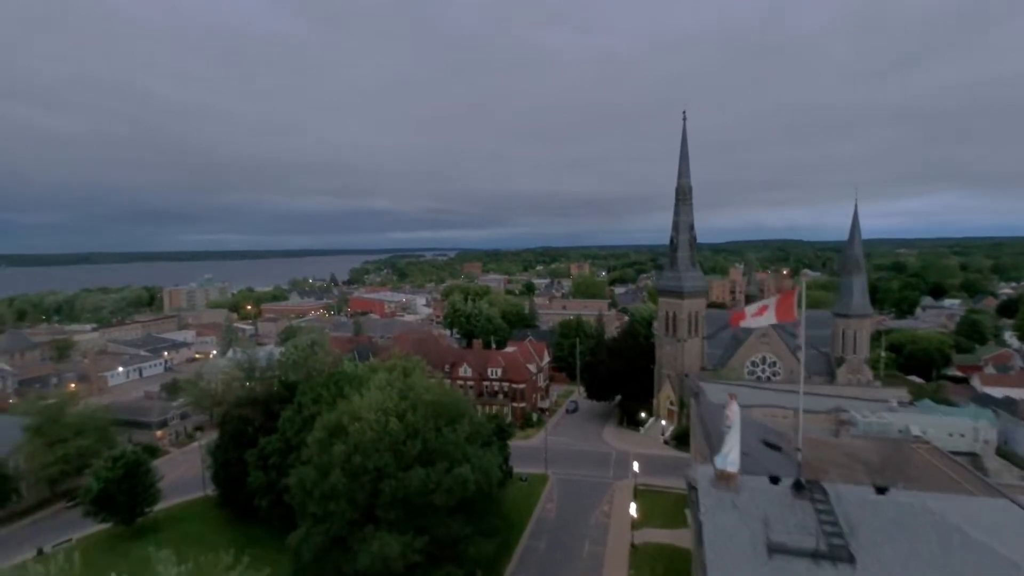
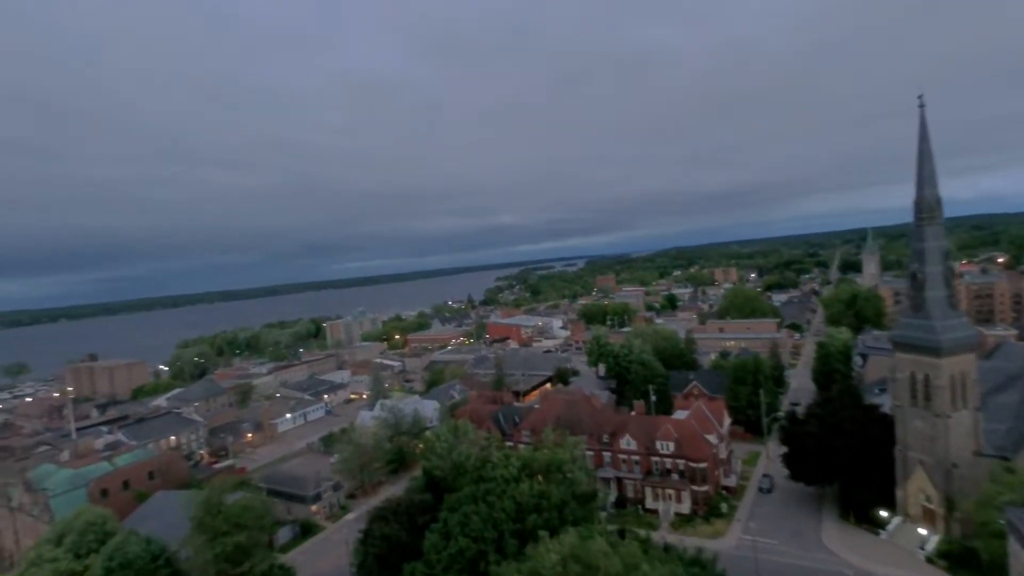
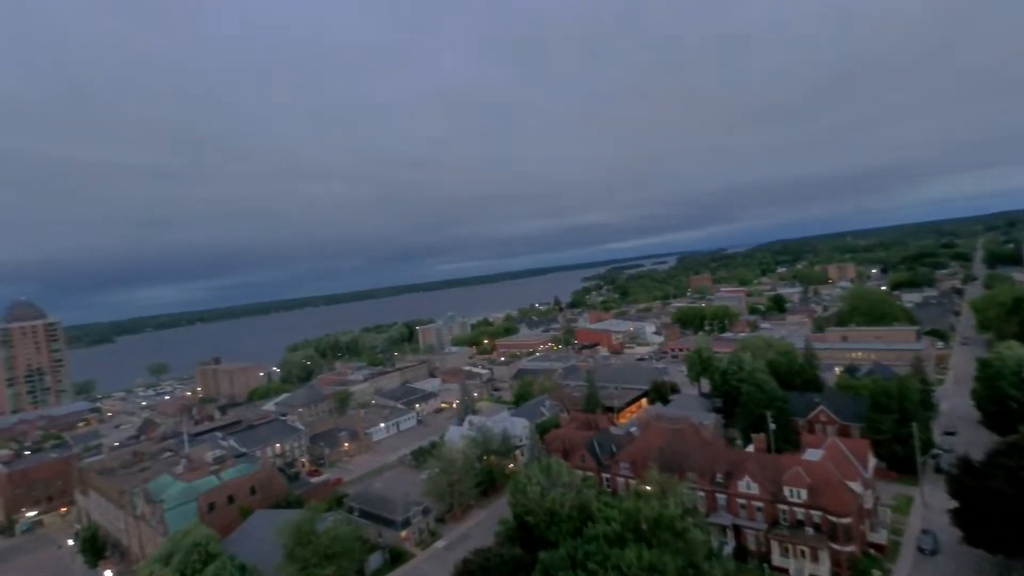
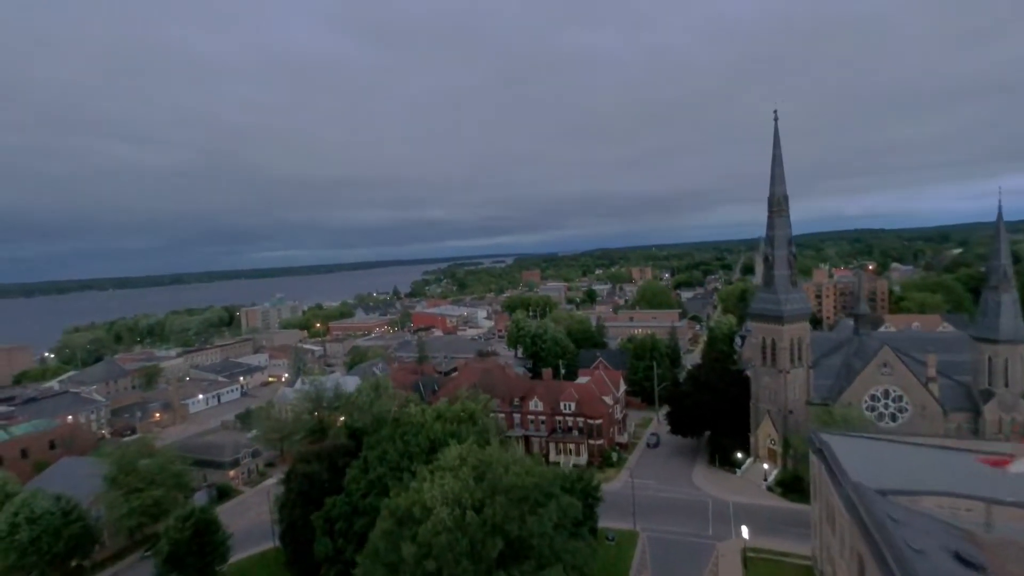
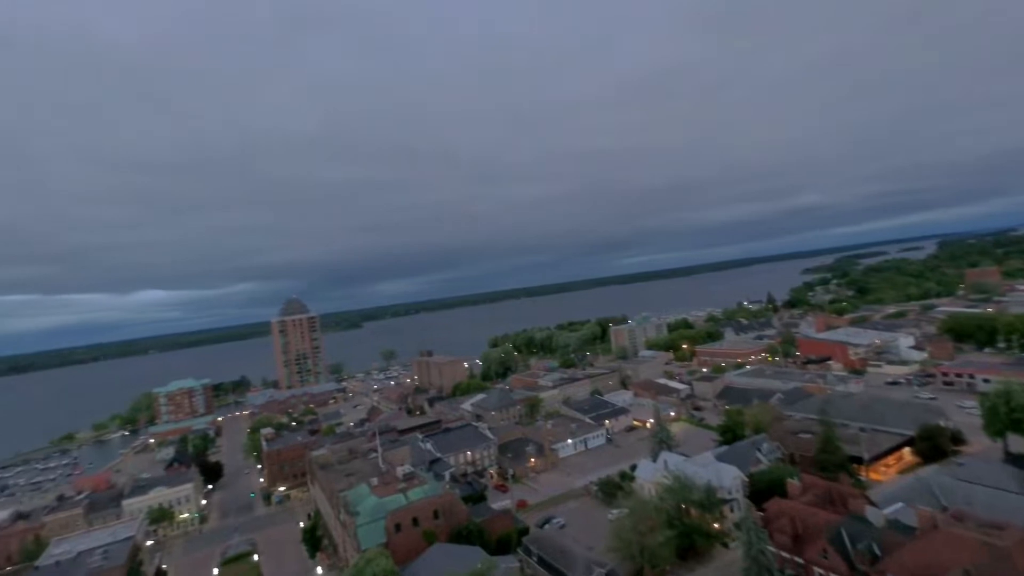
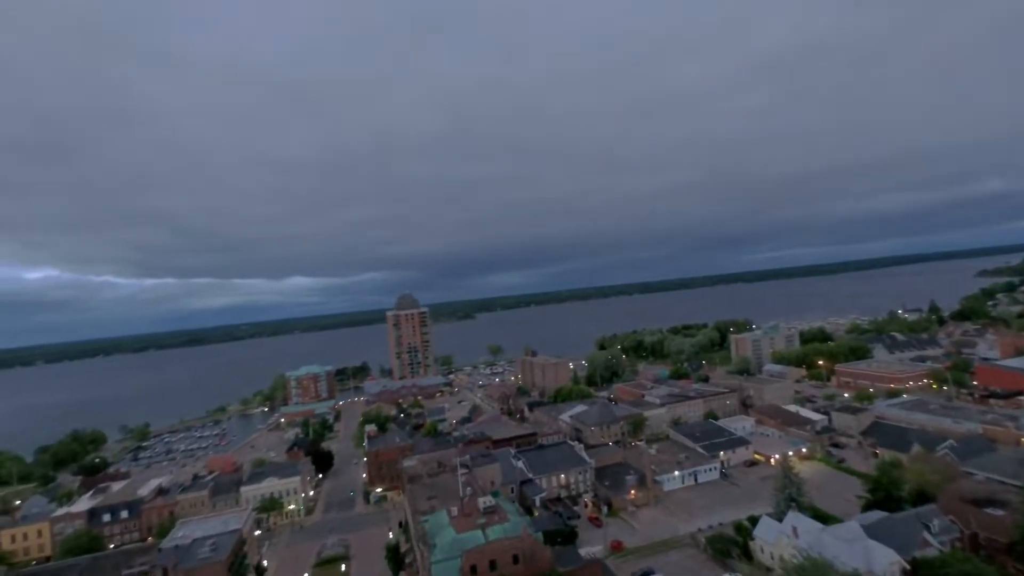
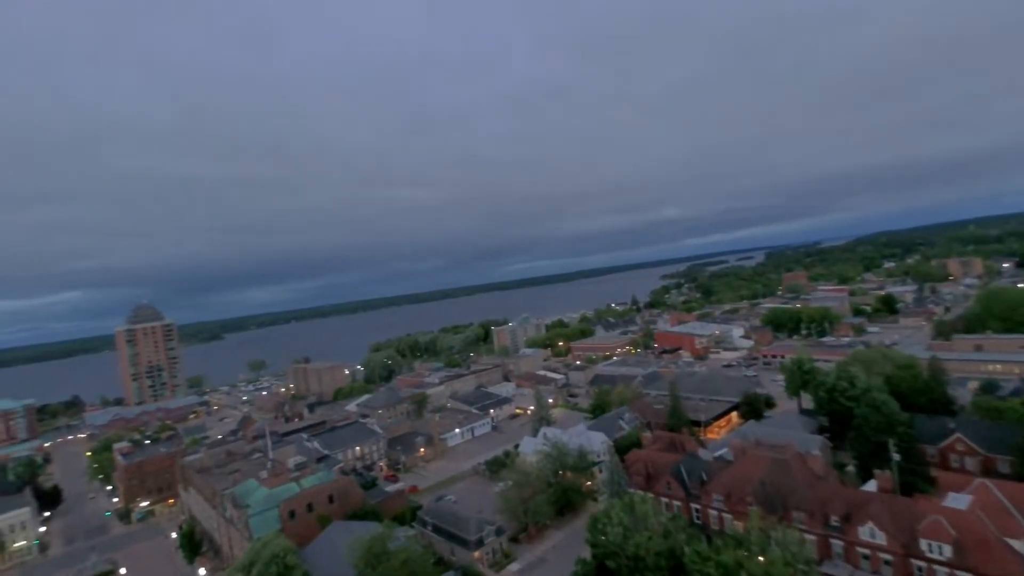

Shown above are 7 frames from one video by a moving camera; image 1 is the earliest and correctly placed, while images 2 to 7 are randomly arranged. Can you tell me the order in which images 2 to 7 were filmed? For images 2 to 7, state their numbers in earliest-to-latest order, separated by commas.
4, 2, 3, 7, 5, 6
